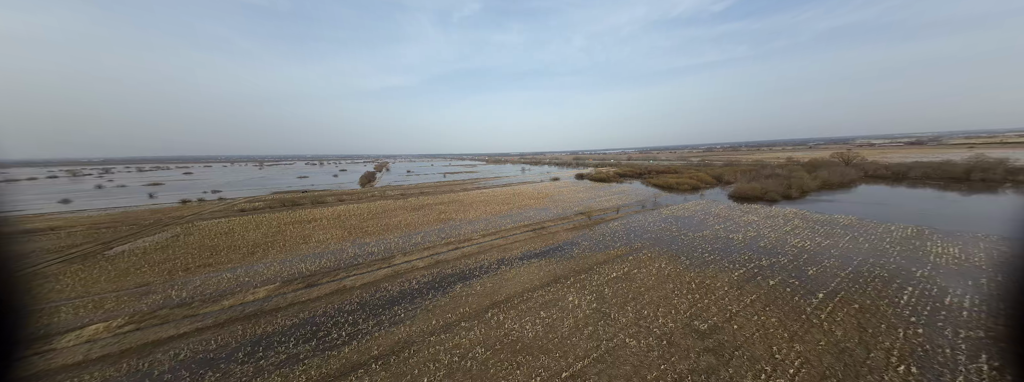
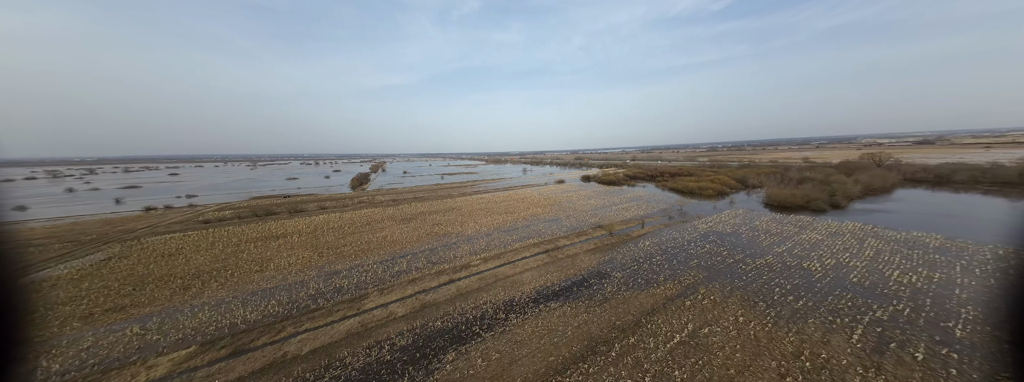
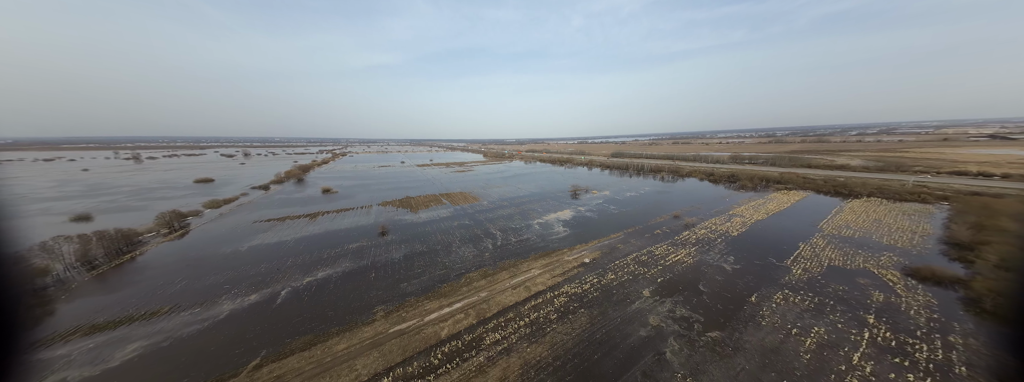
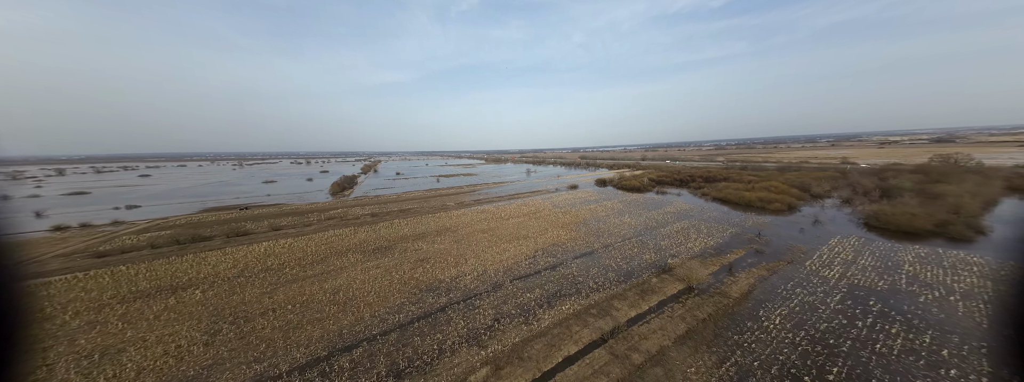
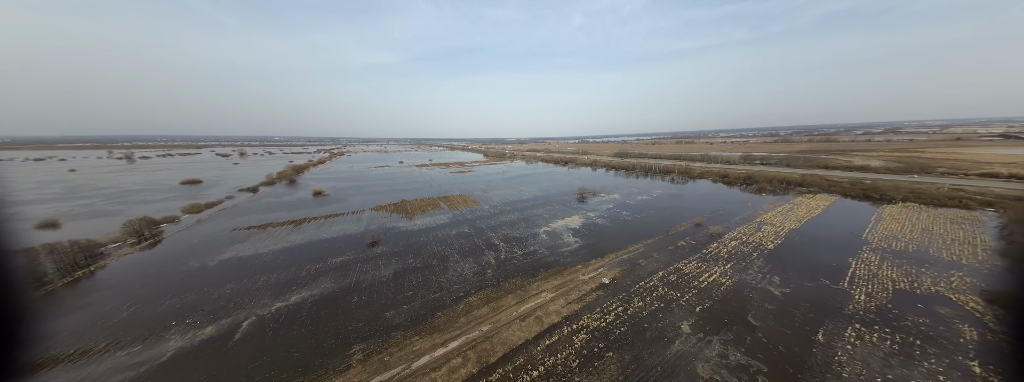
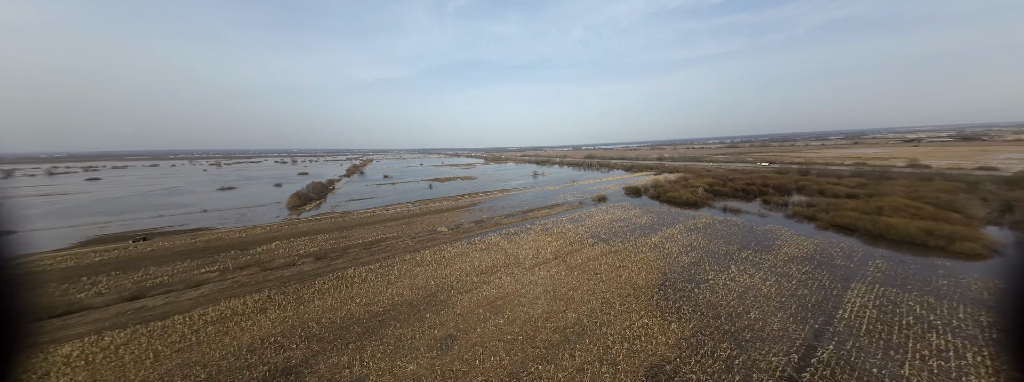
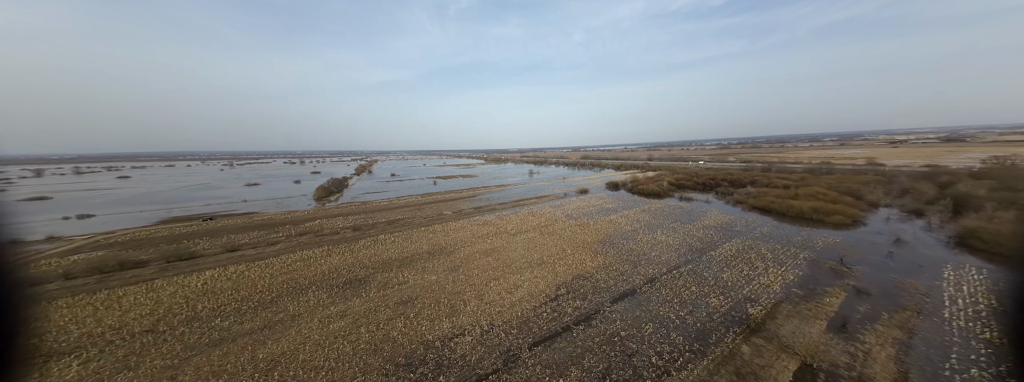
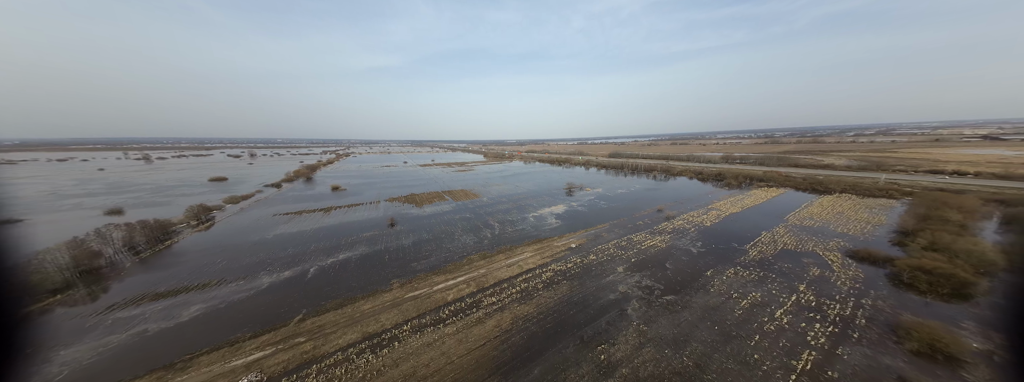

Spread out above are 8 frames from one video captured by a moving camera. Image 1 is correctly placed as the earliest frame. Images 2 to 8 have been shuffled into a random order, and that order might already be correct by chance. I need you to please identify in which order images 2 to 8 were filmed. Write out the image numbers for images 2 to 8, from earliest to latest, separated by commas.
2, 4, 7, 6, 8, 3, 5
